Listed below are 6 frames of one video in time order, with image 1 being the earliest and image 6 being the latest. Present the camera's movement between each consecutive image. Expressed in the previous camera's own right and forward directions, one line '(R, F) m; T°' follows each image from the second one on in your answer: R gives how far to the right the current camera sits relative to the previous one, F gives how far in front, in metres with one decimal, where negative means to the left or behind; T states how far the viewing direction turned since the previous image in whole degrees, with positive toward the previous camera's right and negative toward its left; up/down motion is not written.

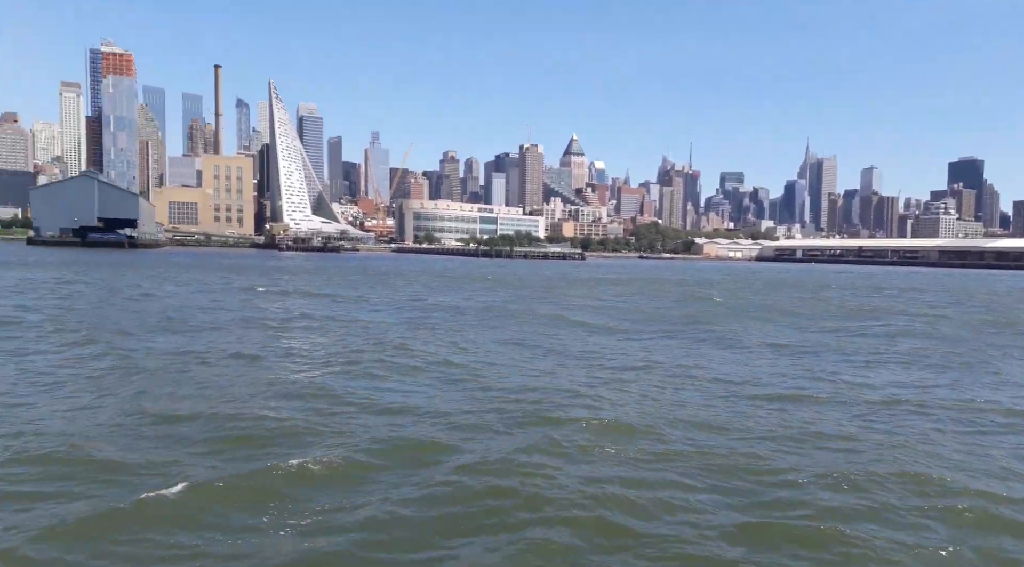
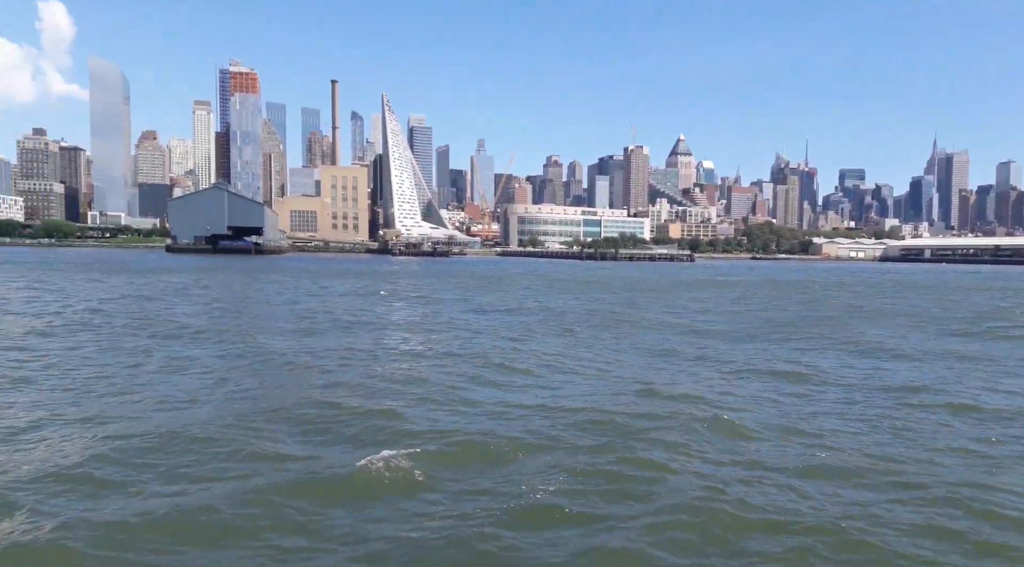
(-0.1, +0.1) m; -8°
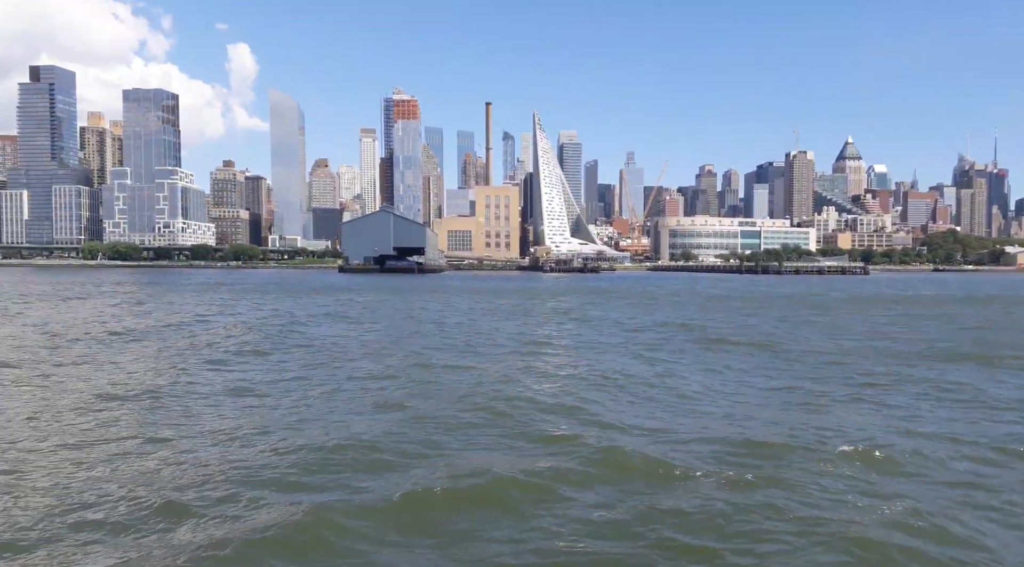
(-0.1, -0.1) m; -11°
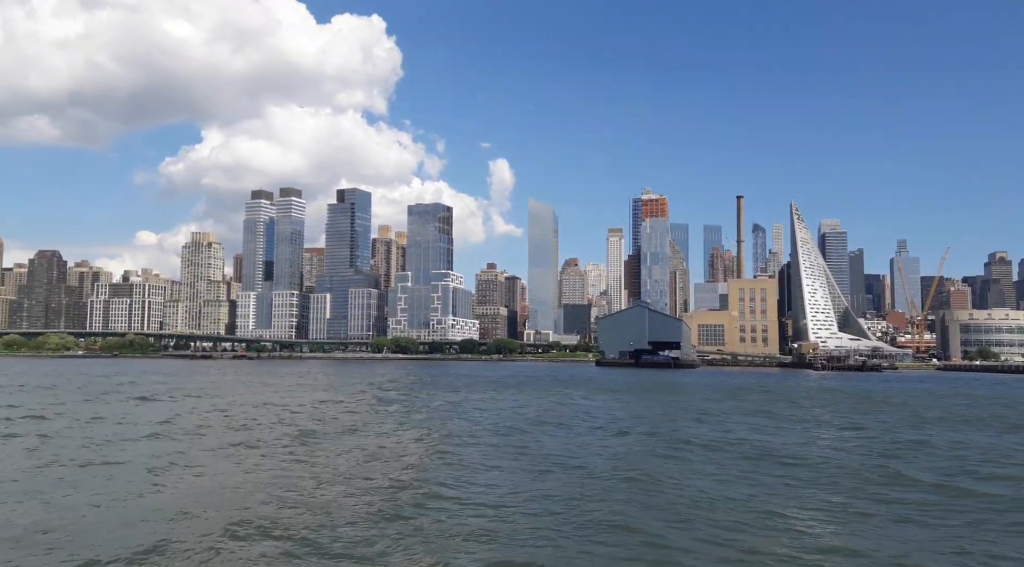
(-0.1, -1.3) m; -17°
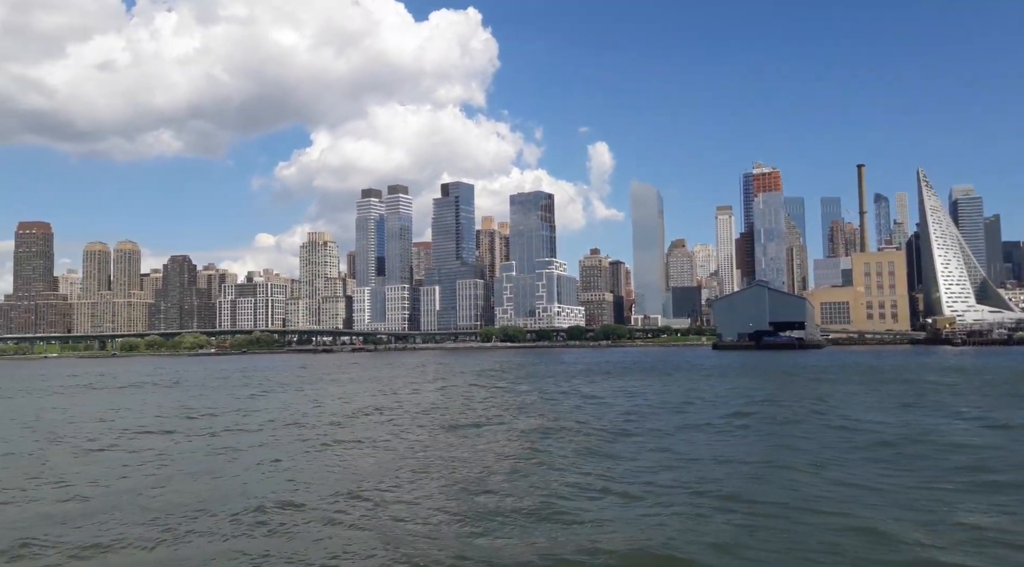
(-0.3, +0.1) m; -7°
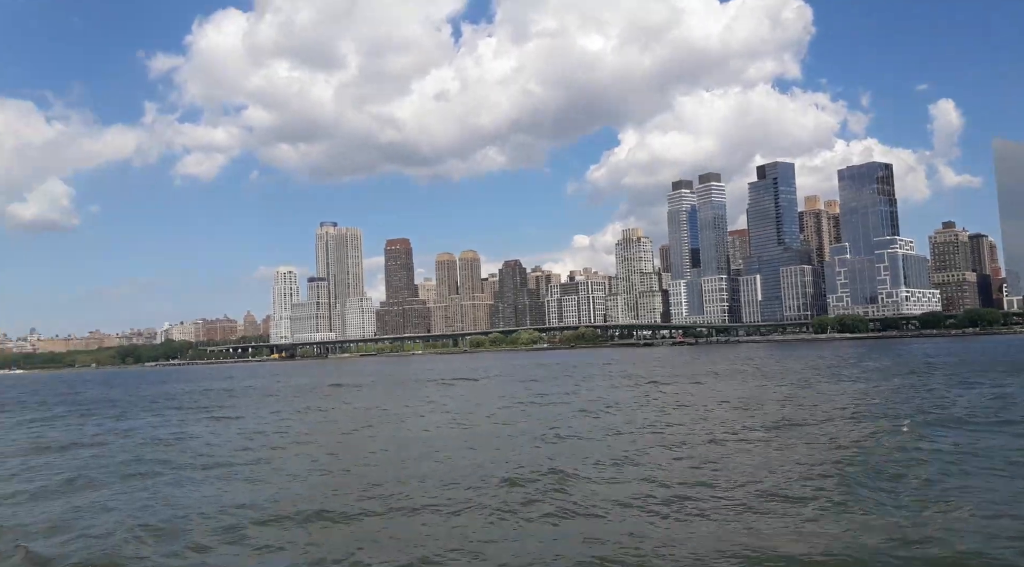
(-0.8, +1.4) m; -22°
